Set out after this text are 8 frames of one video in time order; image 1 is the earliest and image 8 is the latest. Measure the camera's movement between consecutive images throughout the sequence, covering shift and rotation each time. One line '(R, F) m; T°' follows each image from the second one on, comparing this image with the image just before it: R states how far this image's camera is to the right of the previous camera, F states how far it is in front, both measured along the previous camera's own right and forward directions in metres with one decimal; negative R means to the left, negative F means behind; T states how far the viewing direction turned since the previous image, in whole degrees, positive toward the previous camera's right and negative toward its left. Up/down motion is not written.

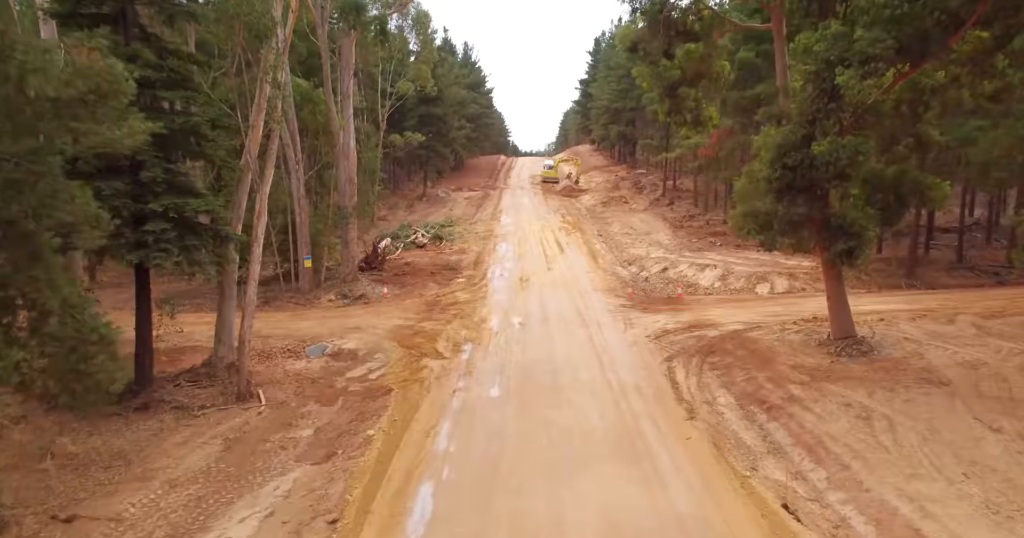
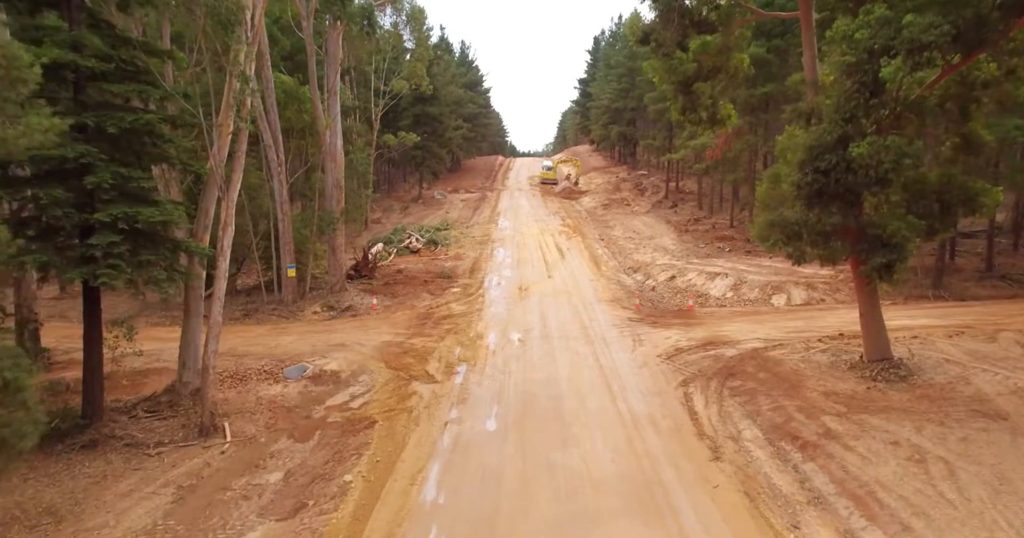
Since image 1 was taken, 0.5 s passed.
(0.0, +1.2) m; 0°
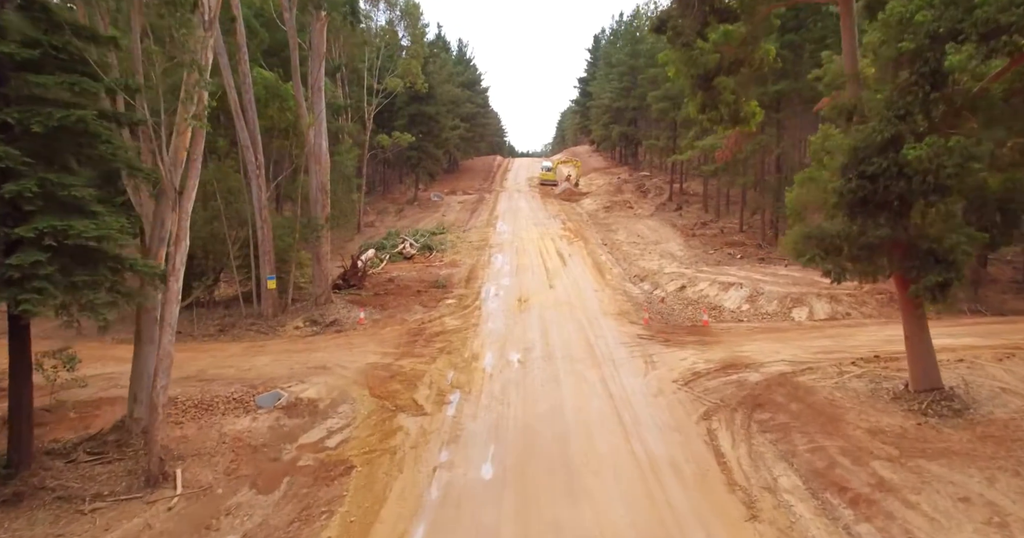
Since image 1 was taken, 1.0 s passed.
(0.0, +1.3) m; 0°
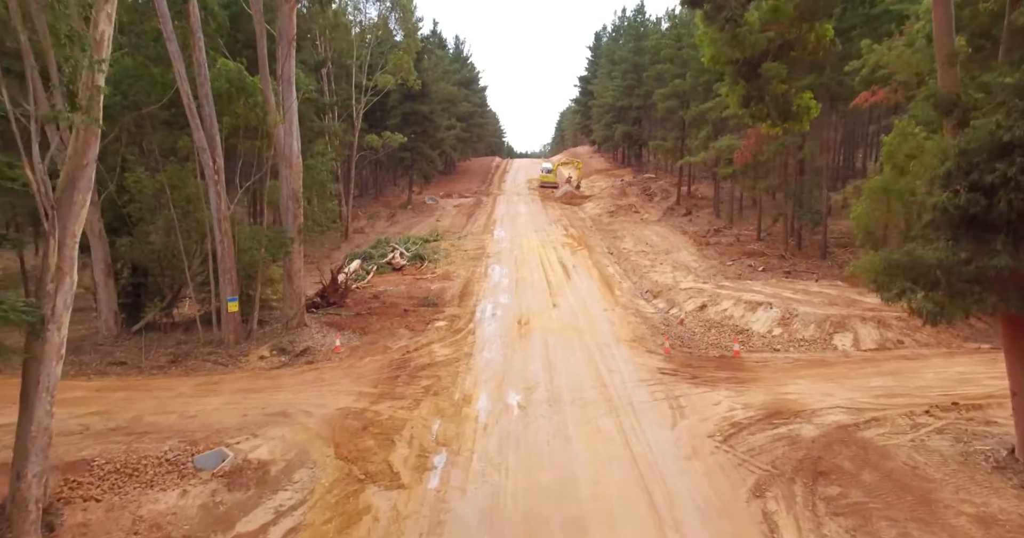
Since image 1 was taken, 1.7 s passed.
(0.0, +2.1) m; 0°
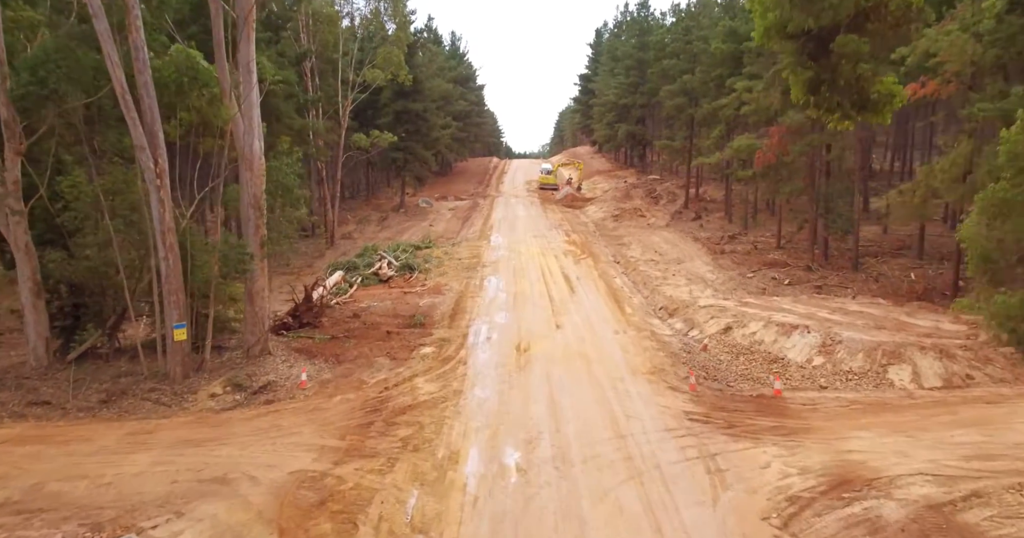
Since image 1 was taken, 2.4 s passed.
(0.0, +2.1) m; 0°
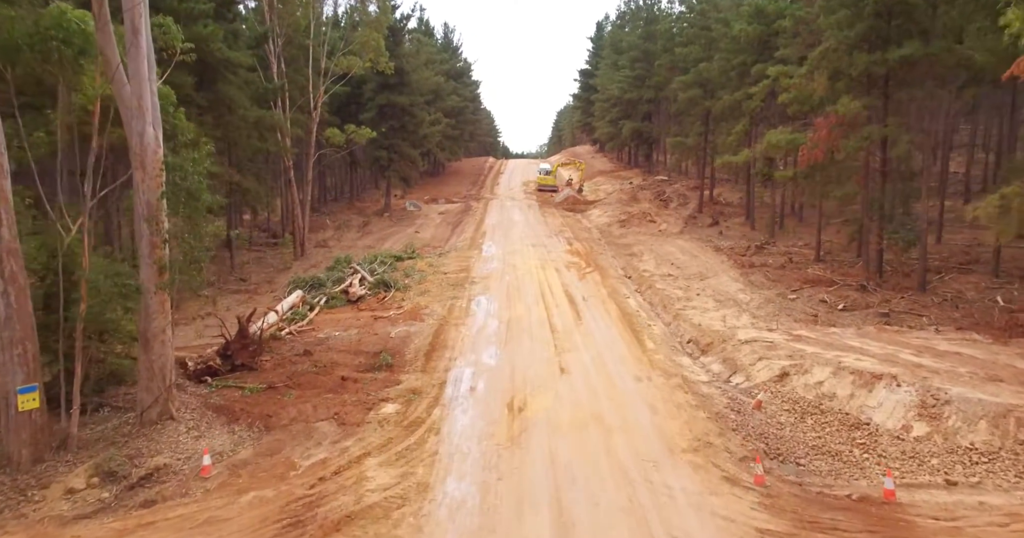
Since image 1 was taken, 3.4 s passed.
(+0.1, +3.5) m; 0°
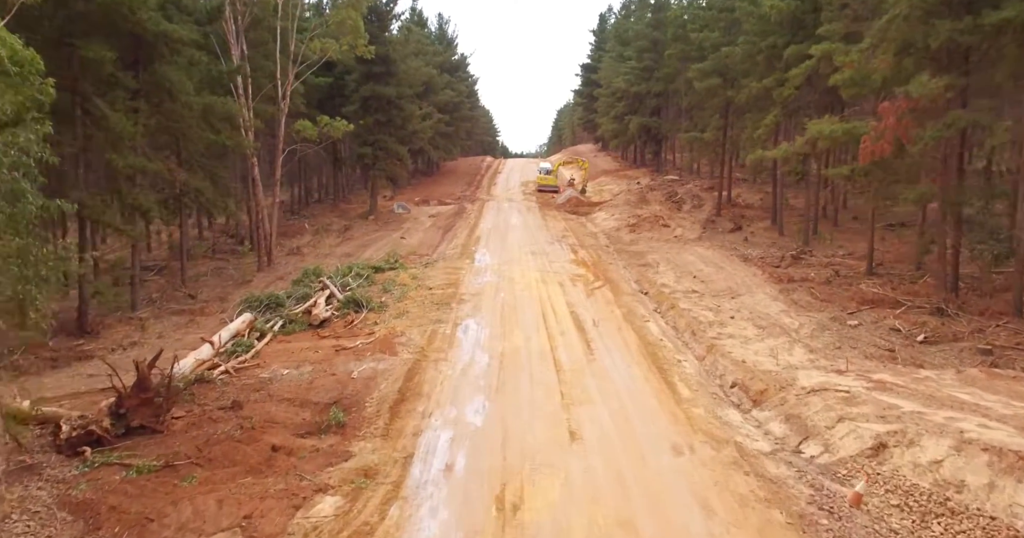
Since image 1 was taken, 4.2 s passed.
(+0.1, +3.2) m; 0°
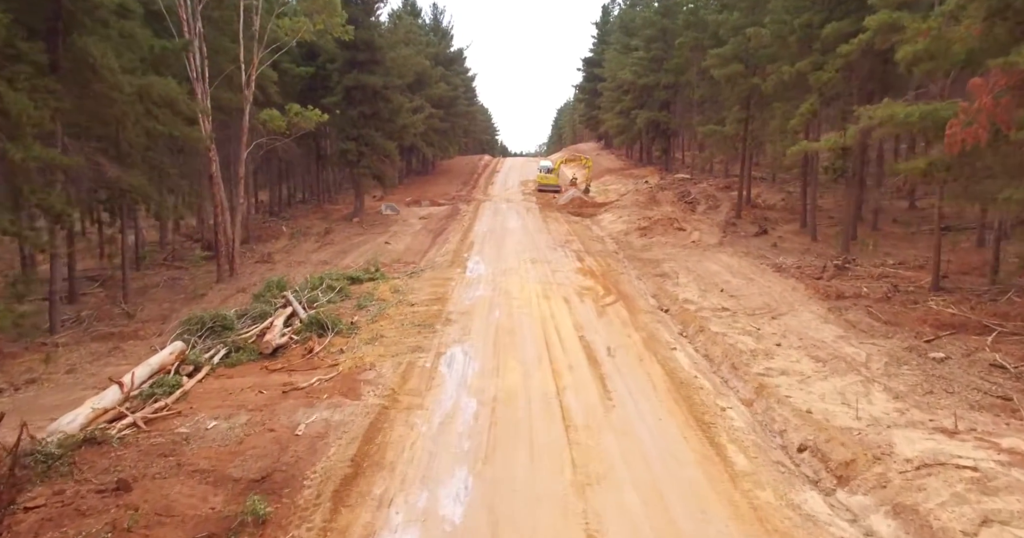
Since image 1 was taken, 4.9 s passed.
(+0.1, +2.9) m; 0°
